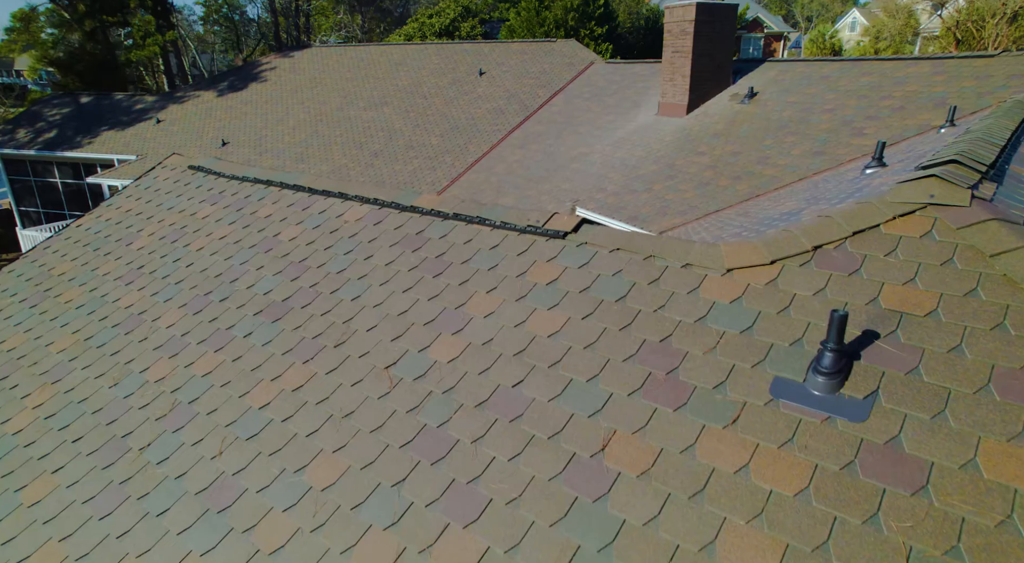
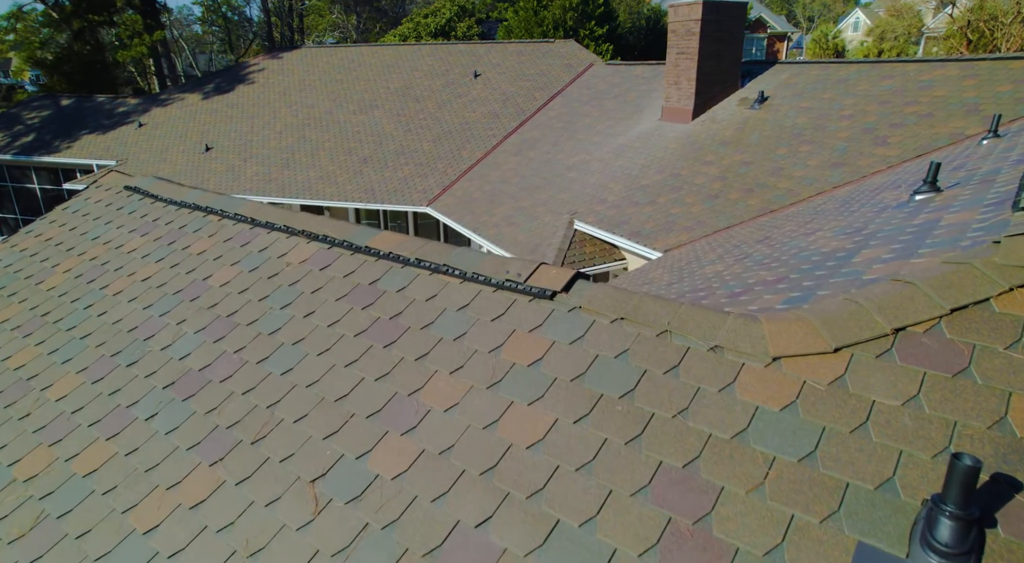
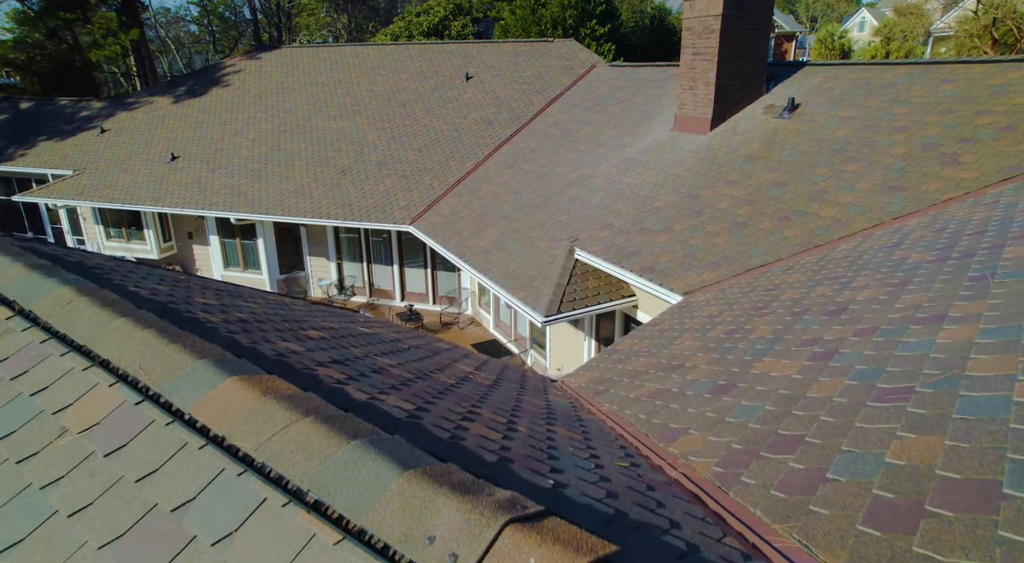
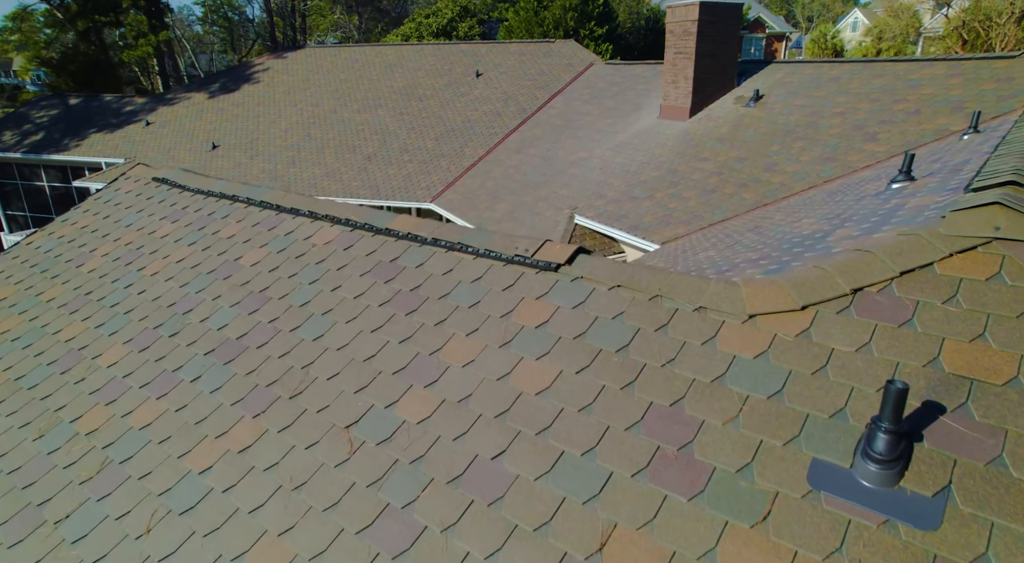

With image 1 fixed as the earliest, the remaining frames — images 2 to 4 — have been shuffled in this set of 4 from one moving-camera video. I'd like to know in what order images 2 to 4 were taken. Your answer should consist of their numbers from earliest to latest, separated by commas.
4, 2, 3
